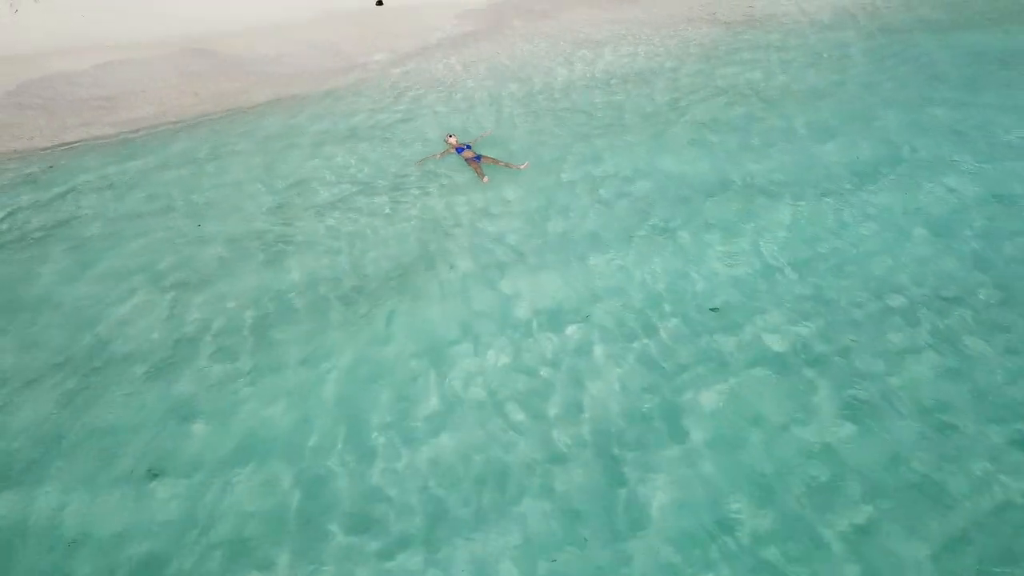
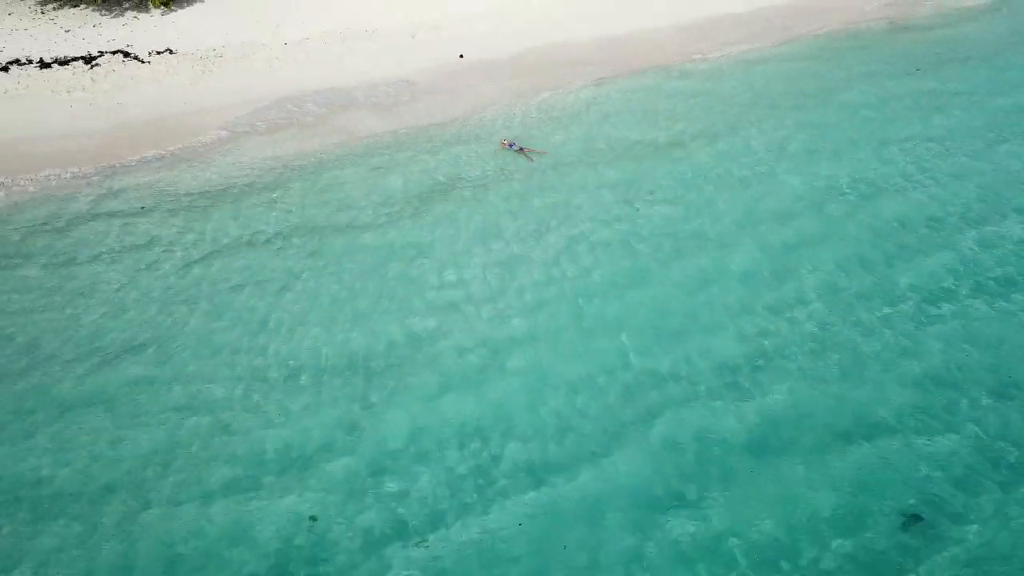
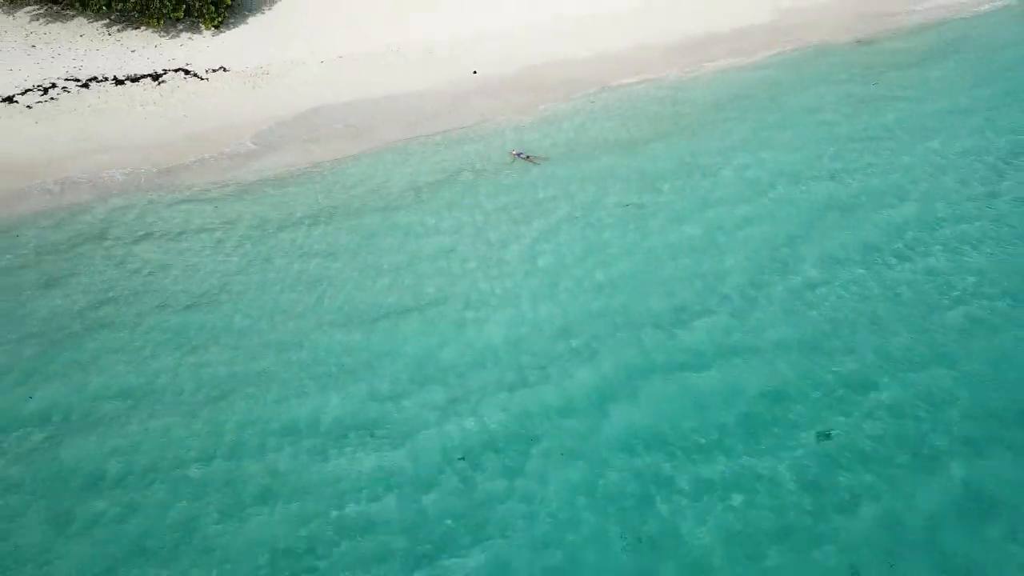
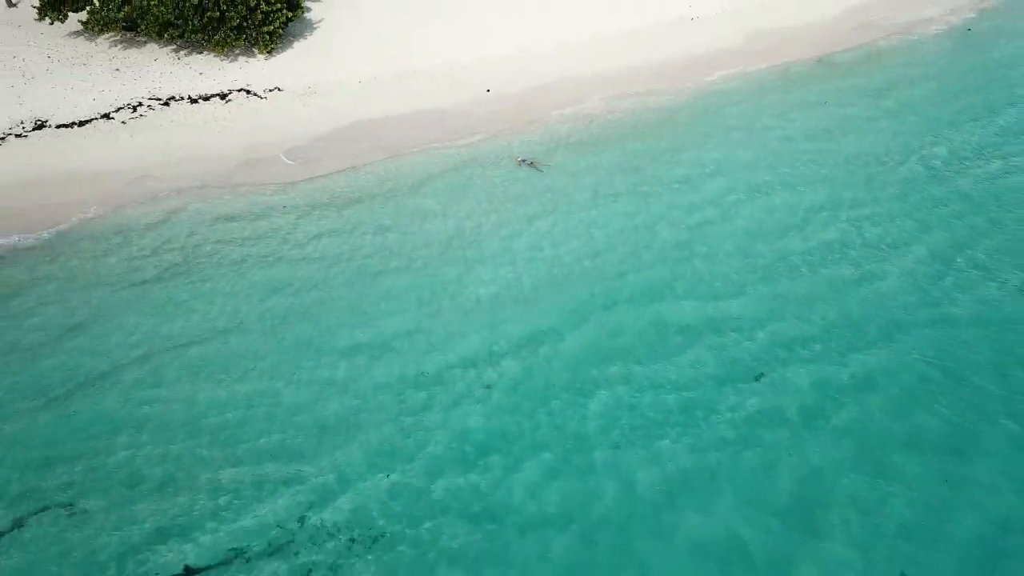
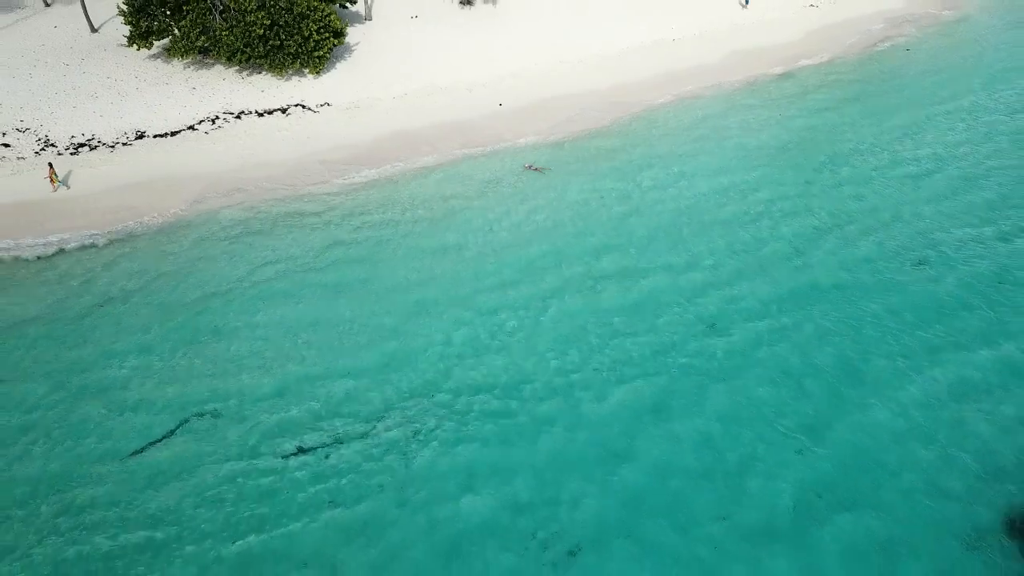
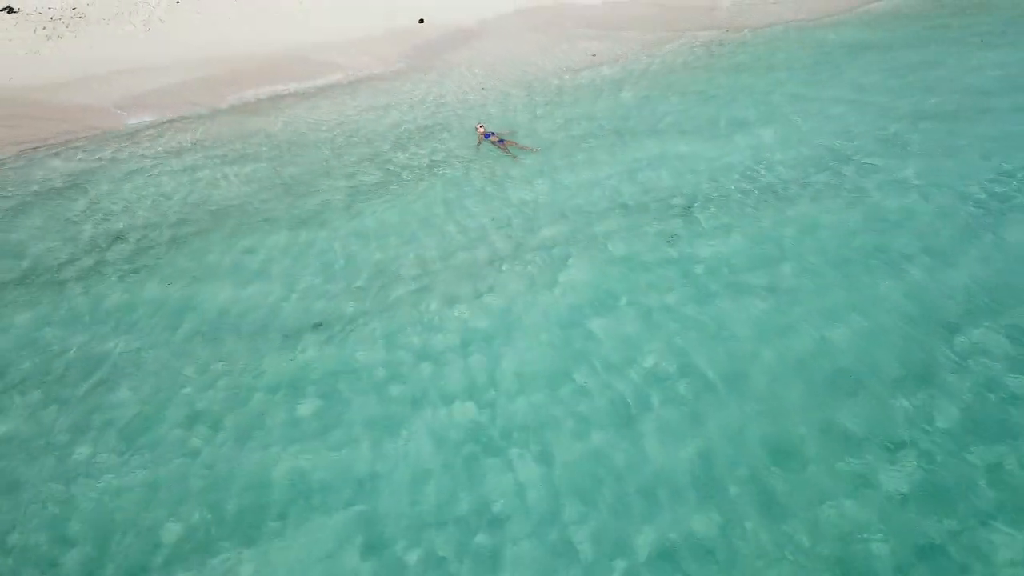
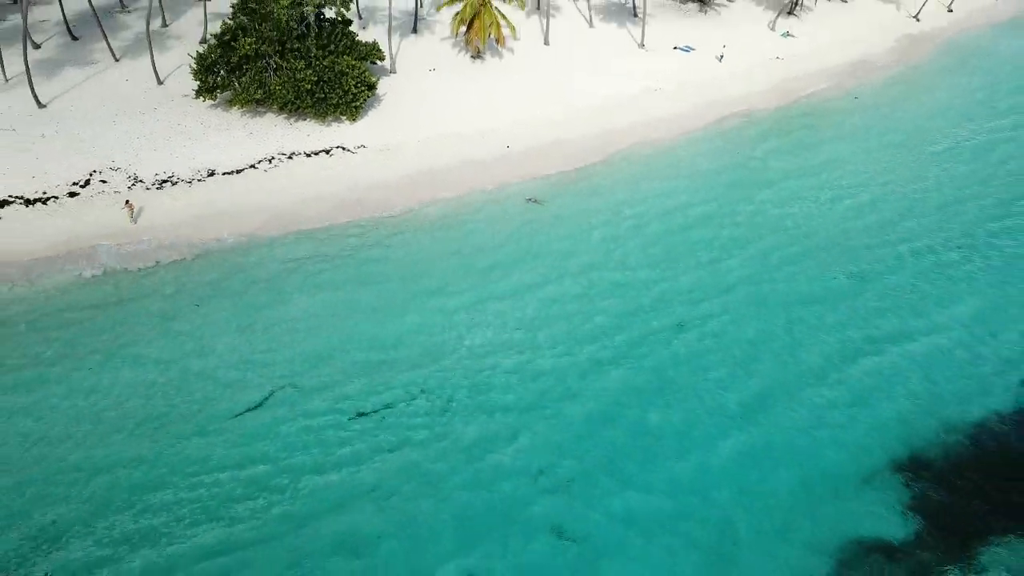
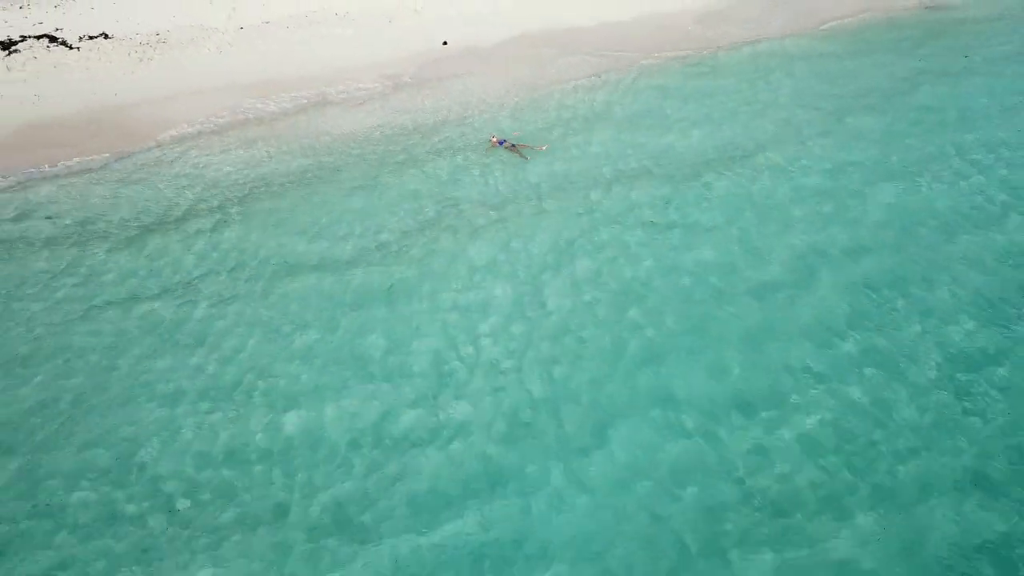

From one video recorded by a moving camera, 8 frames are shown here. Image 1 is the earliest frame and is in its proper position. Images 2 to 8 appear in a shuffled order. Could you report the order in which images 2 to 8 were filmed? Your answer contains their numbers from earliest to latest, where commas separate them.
6, 8, 2, 3, 4, 5, 7
